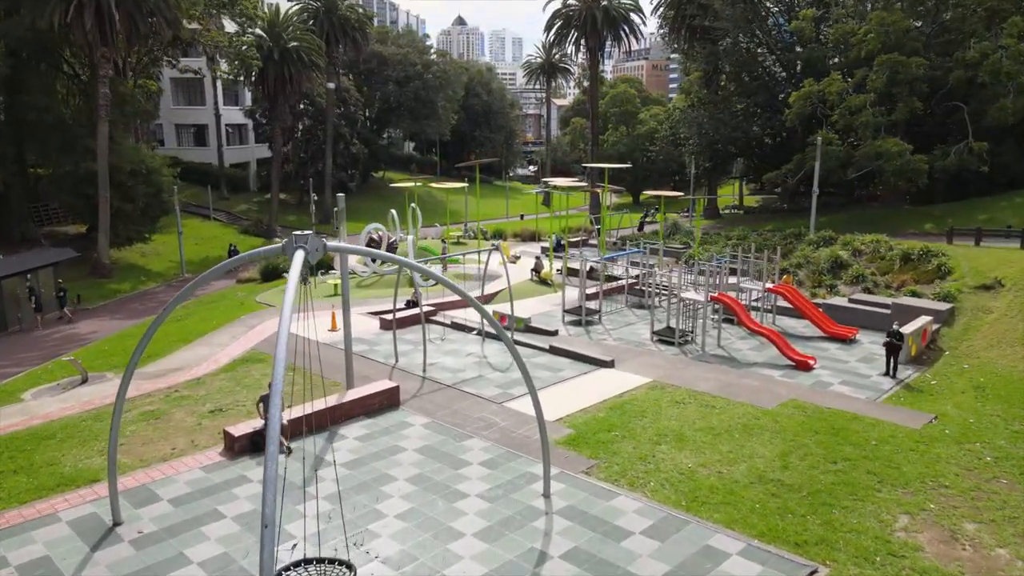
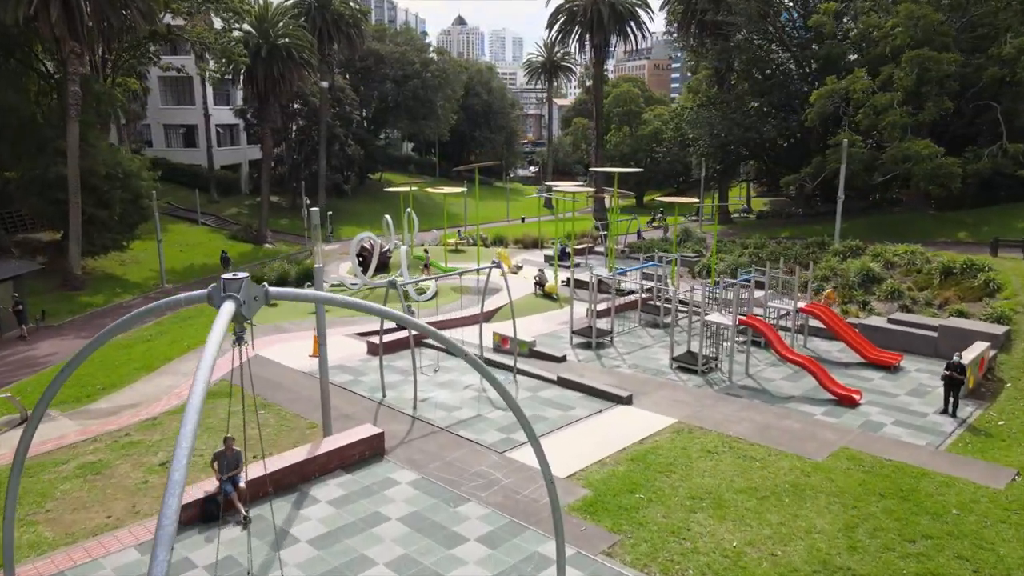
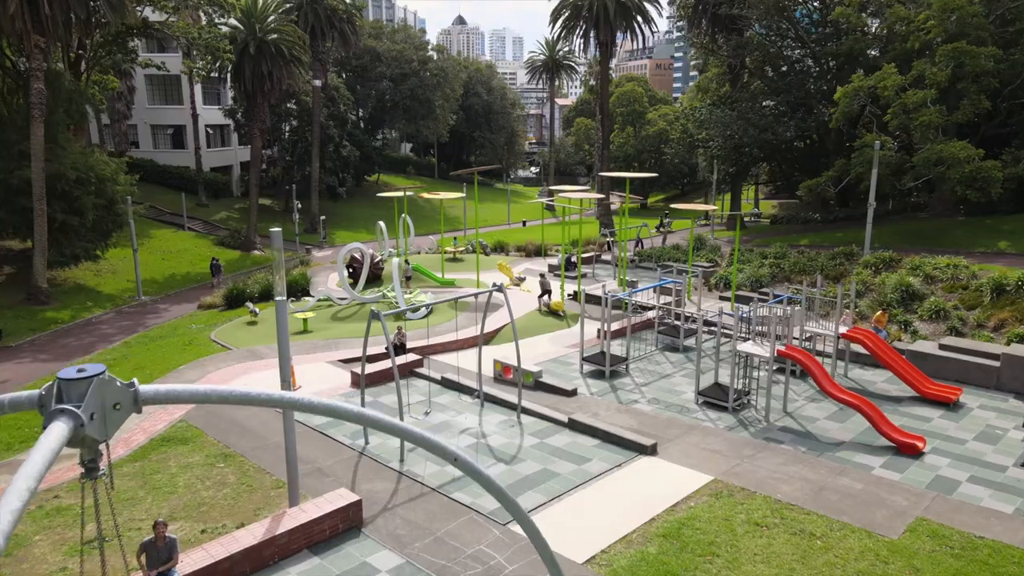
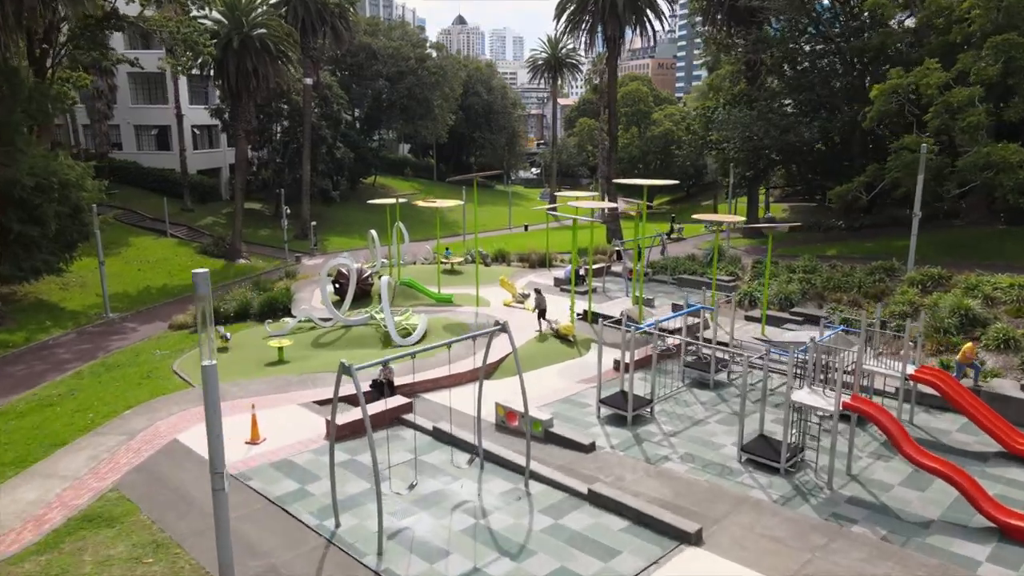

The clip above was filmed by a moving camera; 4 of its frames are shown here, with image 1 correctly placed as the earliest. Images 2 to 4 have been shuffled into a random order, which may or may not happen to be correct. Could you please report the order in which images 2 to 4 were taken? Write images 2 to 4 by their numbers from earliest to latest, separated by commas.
2, 3, 4
